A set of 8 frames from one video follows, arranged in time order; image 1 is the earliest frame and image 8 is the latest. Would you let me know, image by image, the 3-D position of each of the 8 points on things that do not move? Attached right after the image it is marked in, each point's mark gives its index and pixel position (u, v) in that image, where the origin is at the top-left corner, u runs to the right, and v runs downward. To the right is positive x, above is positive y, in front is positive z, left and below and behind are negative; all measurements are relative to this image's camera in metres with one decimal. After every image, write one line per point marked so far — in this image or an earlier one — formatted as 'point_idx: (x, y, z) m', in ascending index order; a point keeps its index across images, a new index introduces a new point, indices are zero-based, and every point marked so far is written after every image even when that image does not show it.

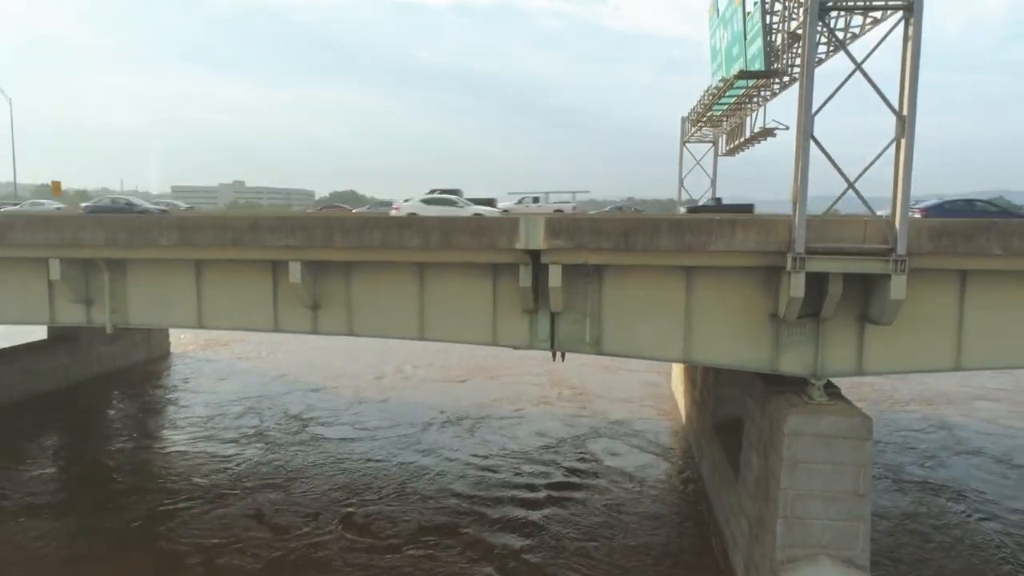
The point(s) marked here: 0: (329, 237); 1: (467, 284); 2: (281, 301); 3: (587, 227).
0: (-2.3, +0.7, +10.8) m
1: (-0.6, +0.1, +11.1) m
2: (-3.2, -0.1, +11.4) m
3: (+0.9, +0.8, +10.2) m
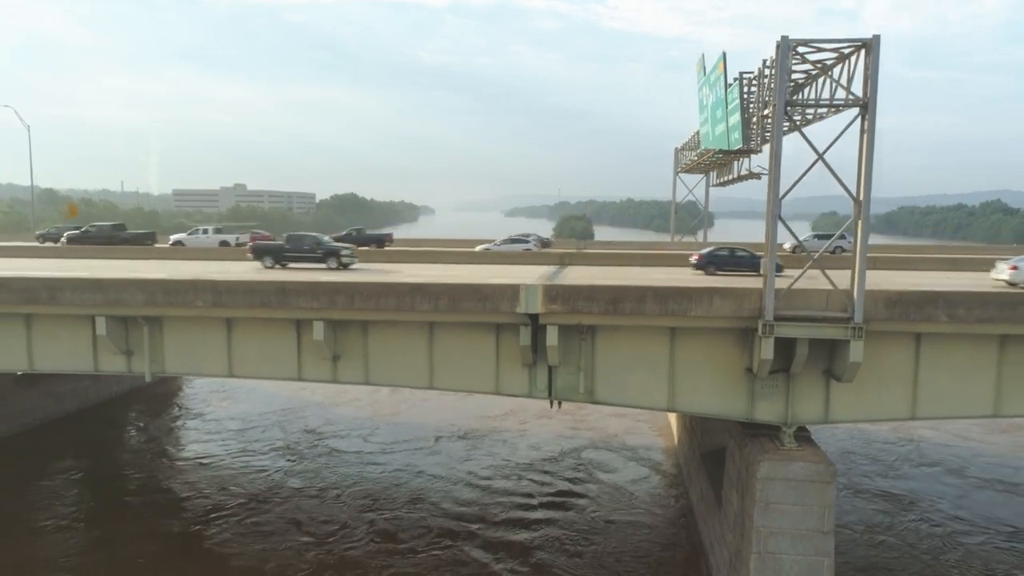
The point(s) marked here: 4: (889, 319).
0: (-2.3, -0.2, +11.9) m
1: (-0.6, -0.8, +12.3) m
2: (-3.2, -1.0, +12.6) m
3: (+1.0, -0.1, +11.4) m
4: (+5.0, -0.4, +11.0) m
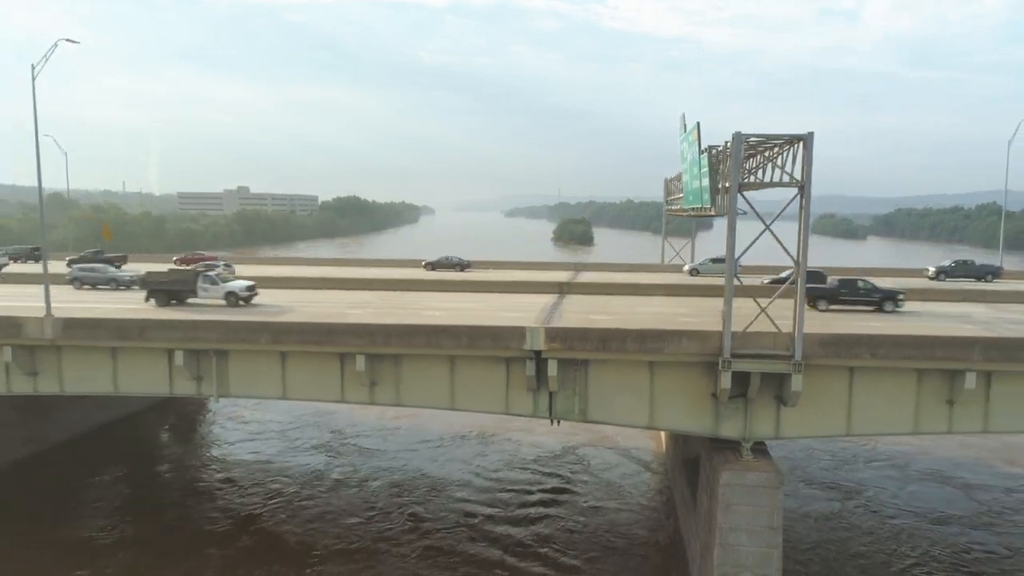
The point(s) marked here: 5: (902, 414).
0: (-2.2, -0.9, +14.5) m
1: (-0.5, -1.5, +14.9) m
2: (-3.0, -1.7, +15.2) m
3: (+1.1, -0.8, +14.0) m
4: (+5.1, -1.1, +13.5) m
5: (+6.6, -2.1, +14.0) m
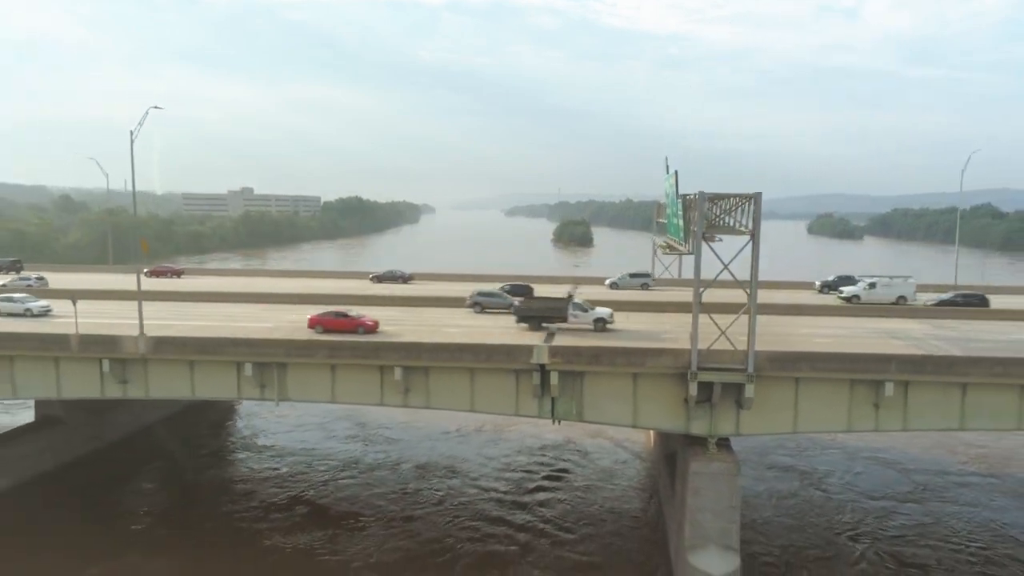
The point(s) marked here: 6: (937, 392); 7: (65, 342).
0: (-2.0, -1.4, +17.8) m
1: (-0.3, -2.0, +18.2) m
2: (-2.8, -2.2, +18.5) m
3: (+1.3, -1.3, +17.3) m
4: (+5.3, -1.7, +16.9) m
5: (+6.8, -2.7, +17.3) m
6: (+8.8, -2.1, +17.0) m
7: (-10.3, -1.2, +18.9) m
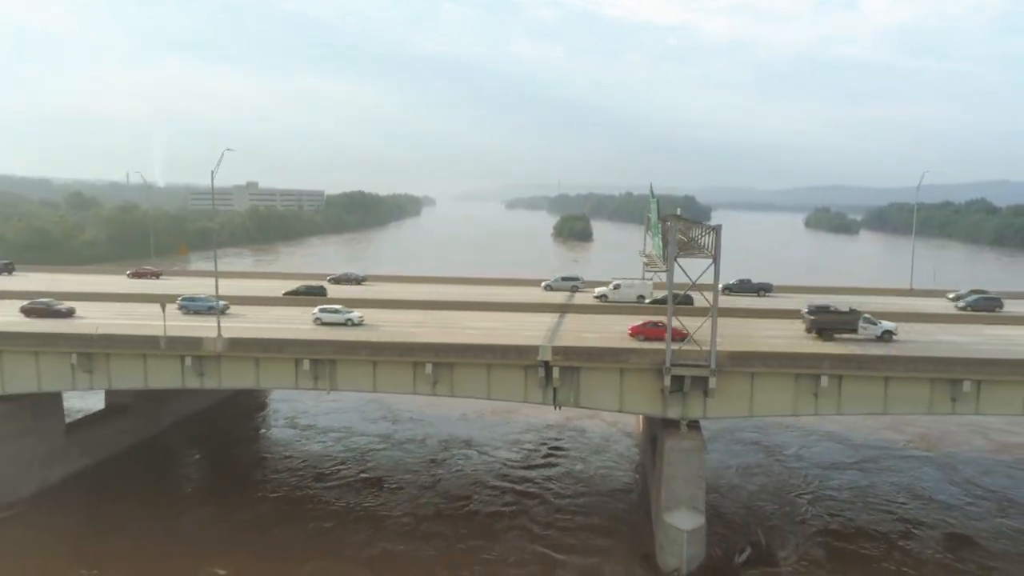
0: (-1.7, -1.7, +22.0) m
1: (0.0, -2.3, +22.3) m
2: (-2.6, -2.5, +22.6) m
3: (+1.6, -1.6, +21.4) m
4: (+5.6, -2.0, +21.0) m
5: (+7.1, -3.0, +21.4) m
6: (+9.1, -2.4, +21.1) m
7: (-10.0, -1.5, +23.0) m
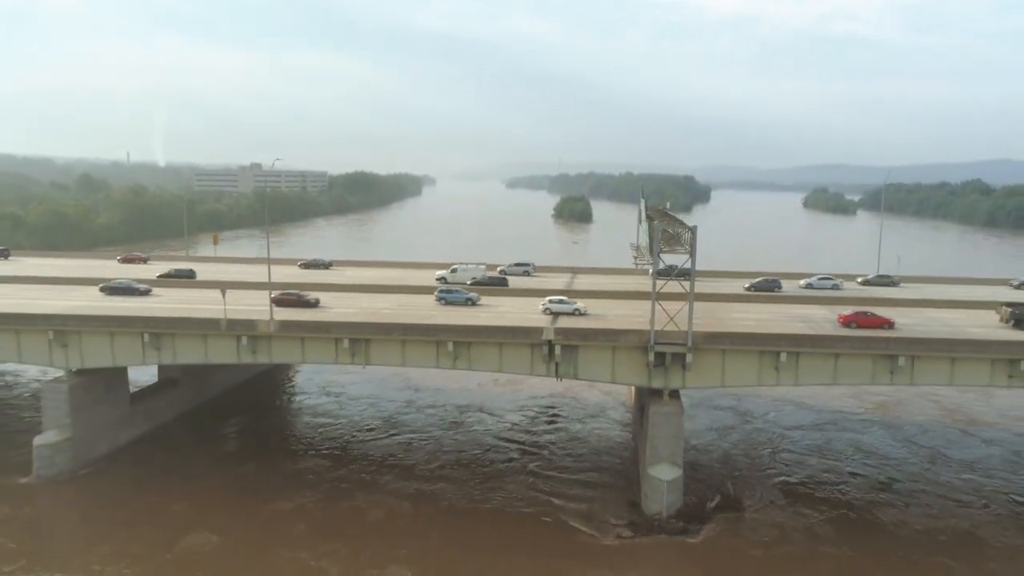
0: (-1.4, -1.4, +25.9) m
1: (+0.3, -2.0, +26.3) m
2: (-2.3, -2.2, +26.6) m
3: (+1.8, -1.3, +25.4) m
4: (+5.8, -1.7, +24.9) m
5: (+7.4, -2.7, +25.4) m
6: (+9.3, -2.1, +25.1) m
7: (-9.7, -1.2, +27.0) m
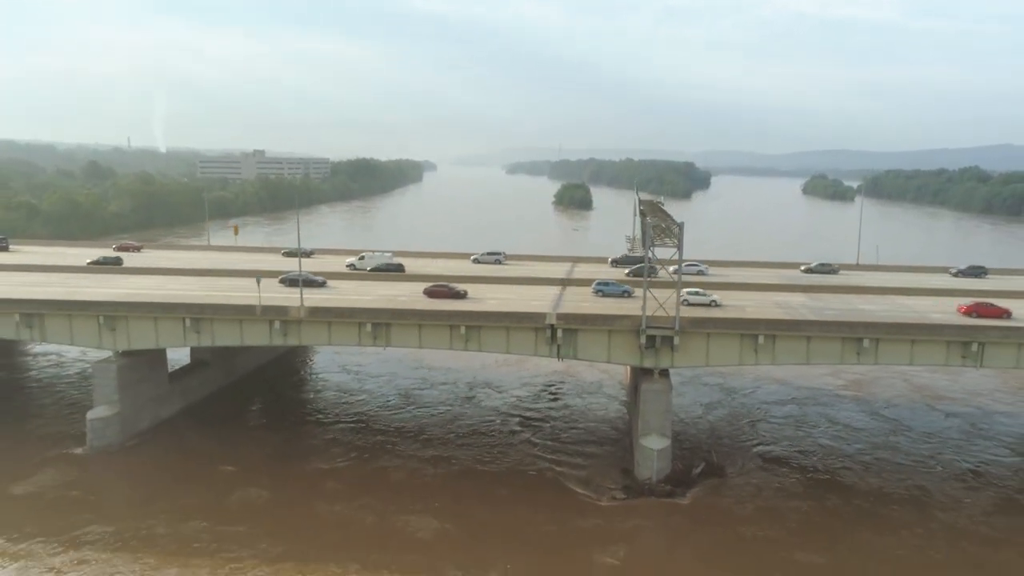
0: (-1.2, -1.0, +28.9) m
1: (+0.5, -1.6, +29.2) m
2: (-2.1, -1.8, +29.6) m
3: (+2.0, -1.0, +28.3) m
4: (+6.1, -1.3, +27.9) m
5: (+7.6, -2.3, +28.4) m
6: (+9.5, -1.8, +28.0) m
7: (-9.5, -0.8, +29.9) m
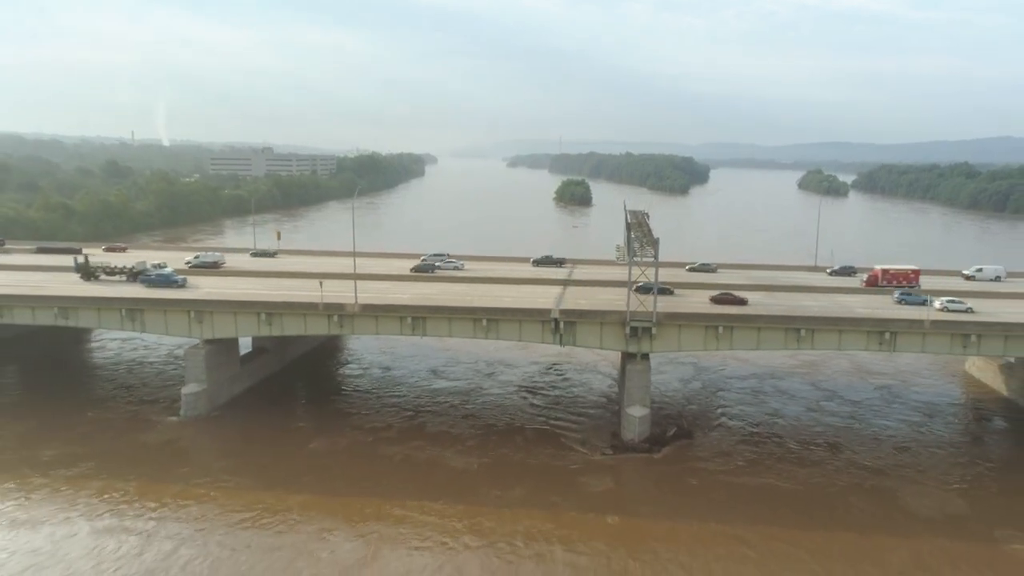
0: (-0.7, -1.1, +36.2) m
1: (+1.0, -1.6, +36.6) m
2: (-1.6, -1.8, +37.0) m
3: (+2.6, -1.0, +35.7) m
4: (+6.6, -1.4, +35.3) m
5: (+8.1, -2.4, +35.8) m
6: (+10.1, -1.8, +35.4) m
7: (-9.0, -0.8, +37.3) m
